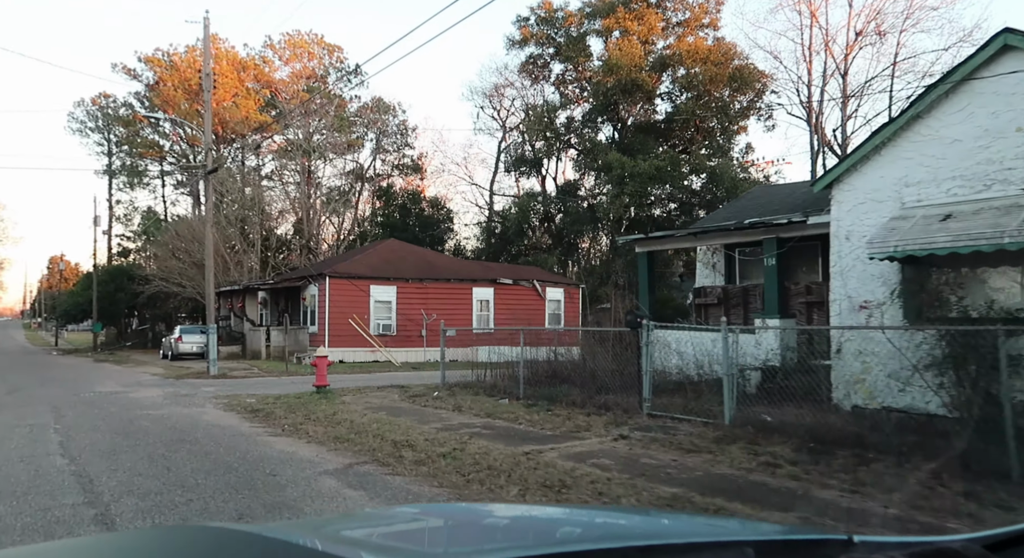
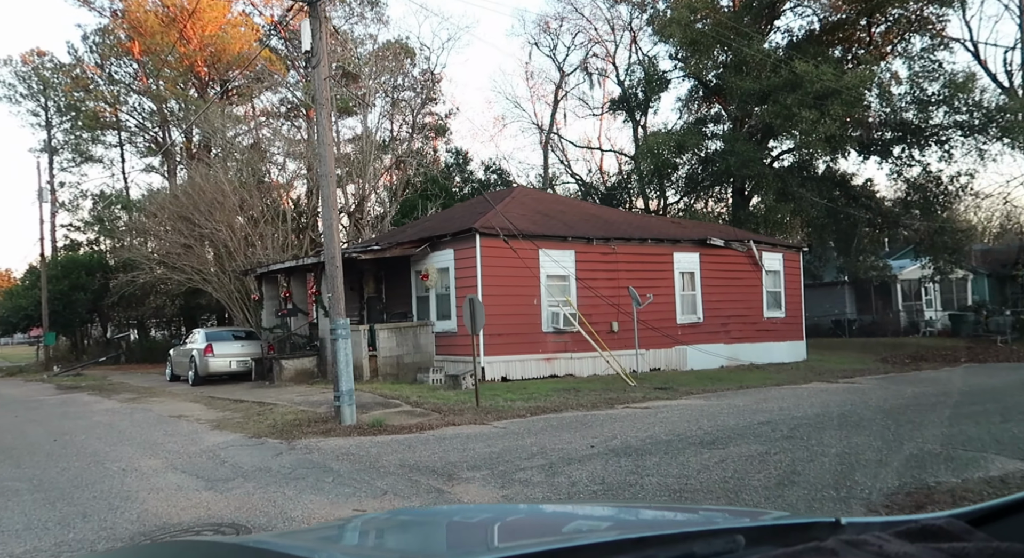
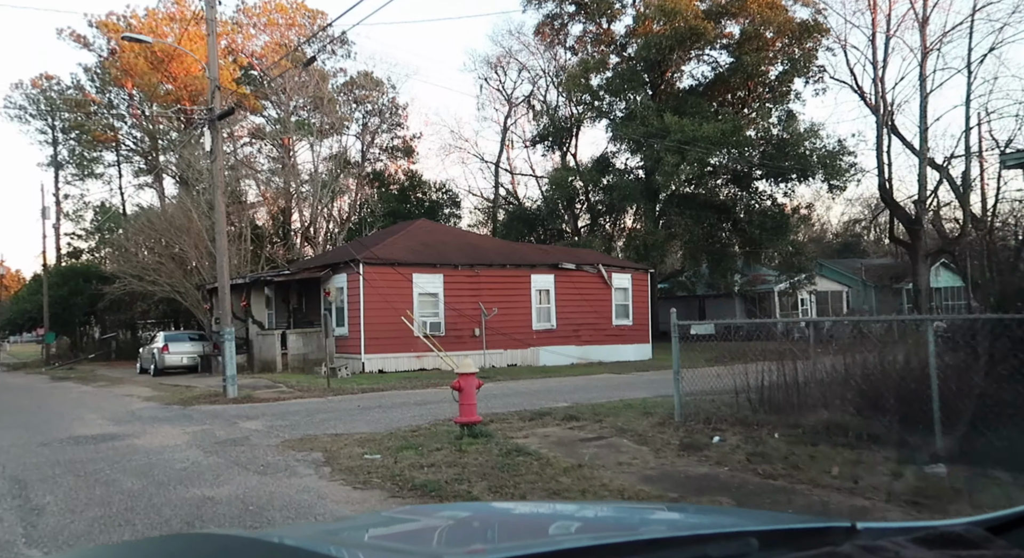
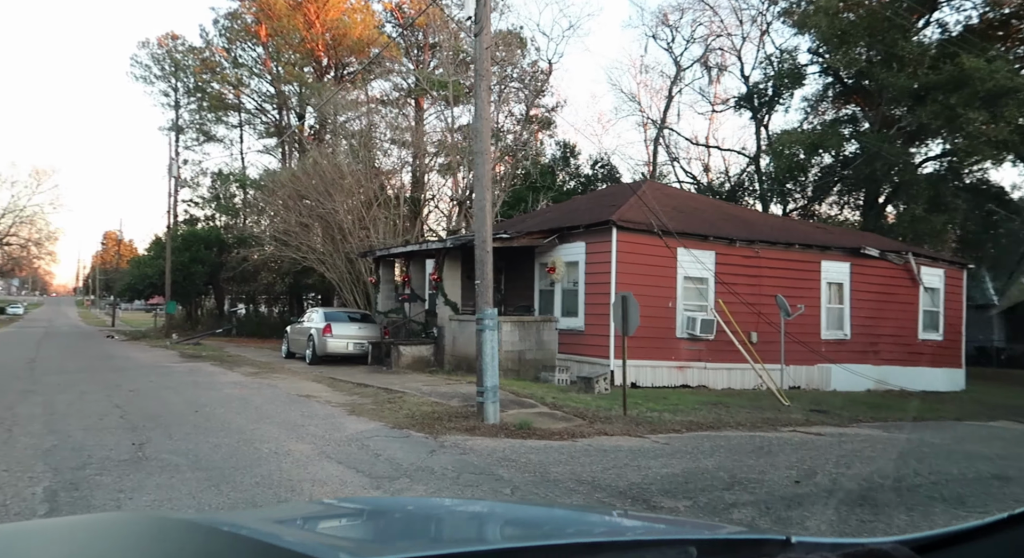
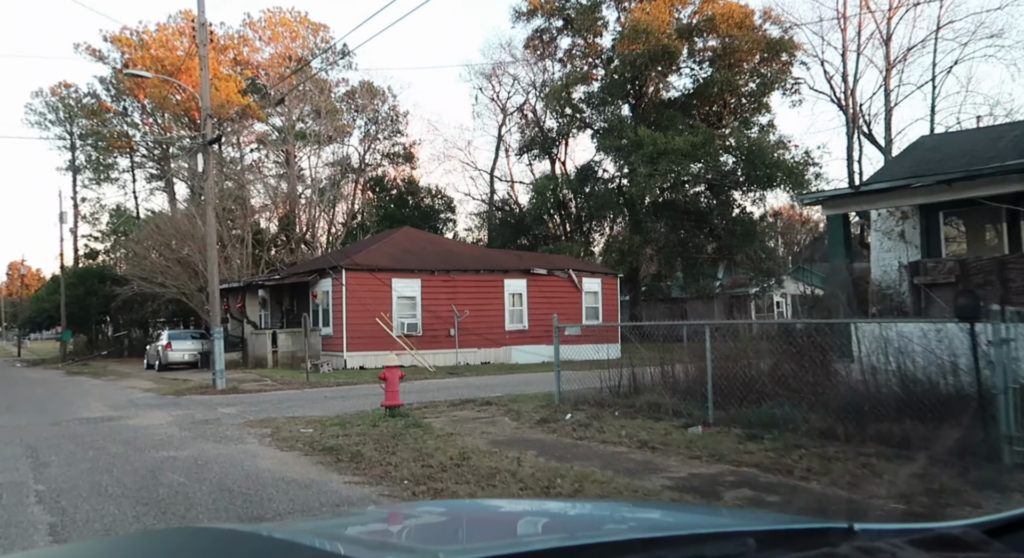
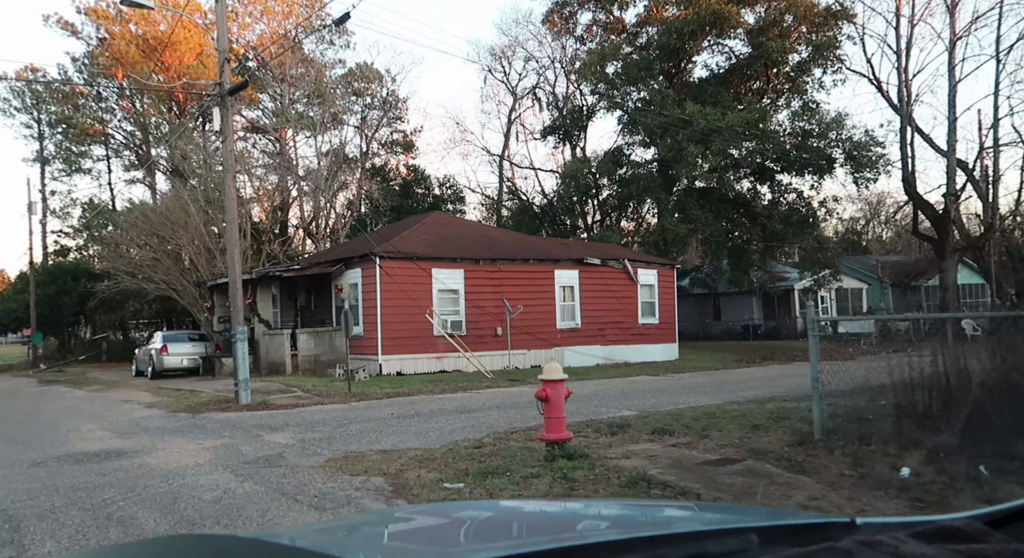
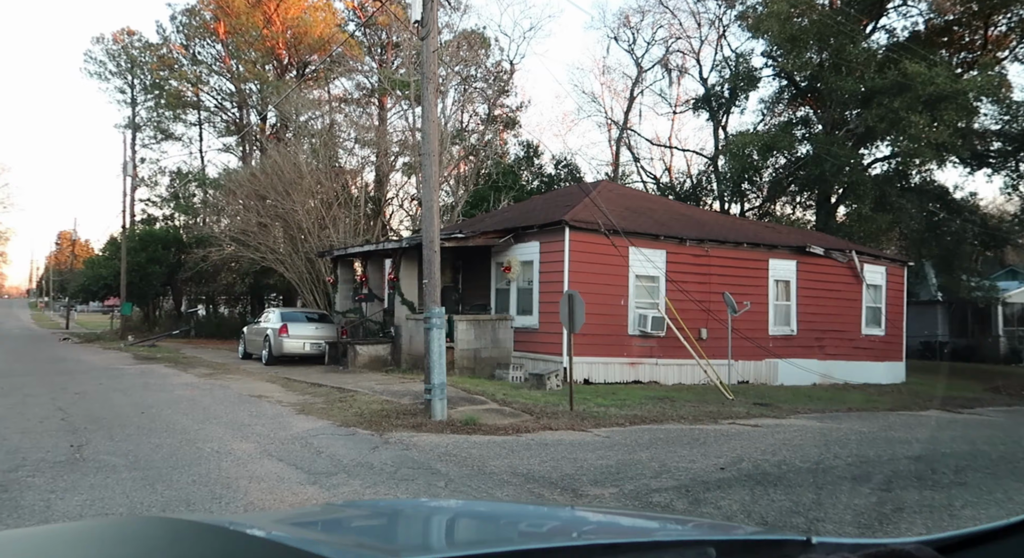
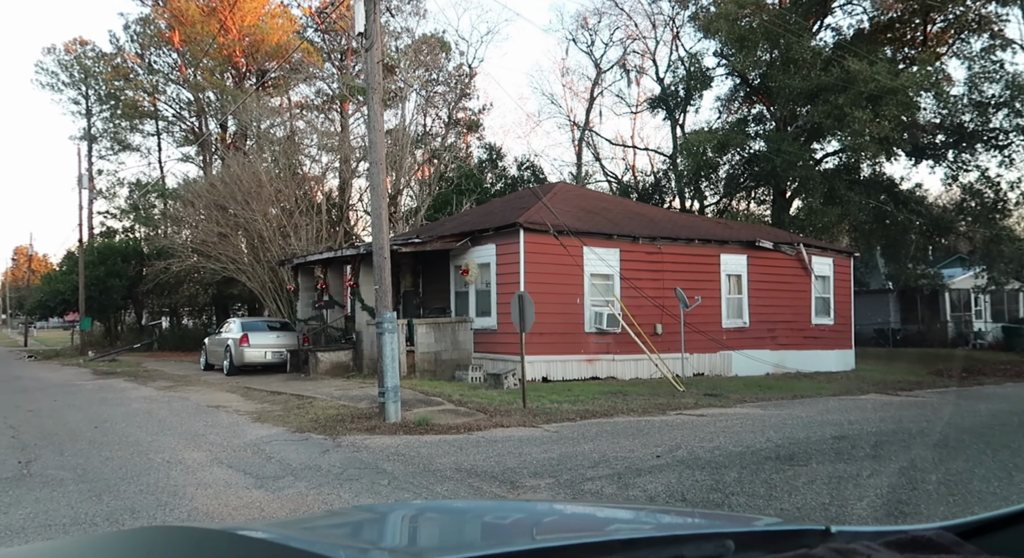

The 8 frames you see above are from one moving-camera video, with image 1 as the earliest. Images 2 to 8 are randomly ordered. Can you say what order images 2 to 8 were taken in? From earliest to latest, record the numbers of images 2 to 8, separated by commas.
5, 3, 6, 2, 8, 7, 4
